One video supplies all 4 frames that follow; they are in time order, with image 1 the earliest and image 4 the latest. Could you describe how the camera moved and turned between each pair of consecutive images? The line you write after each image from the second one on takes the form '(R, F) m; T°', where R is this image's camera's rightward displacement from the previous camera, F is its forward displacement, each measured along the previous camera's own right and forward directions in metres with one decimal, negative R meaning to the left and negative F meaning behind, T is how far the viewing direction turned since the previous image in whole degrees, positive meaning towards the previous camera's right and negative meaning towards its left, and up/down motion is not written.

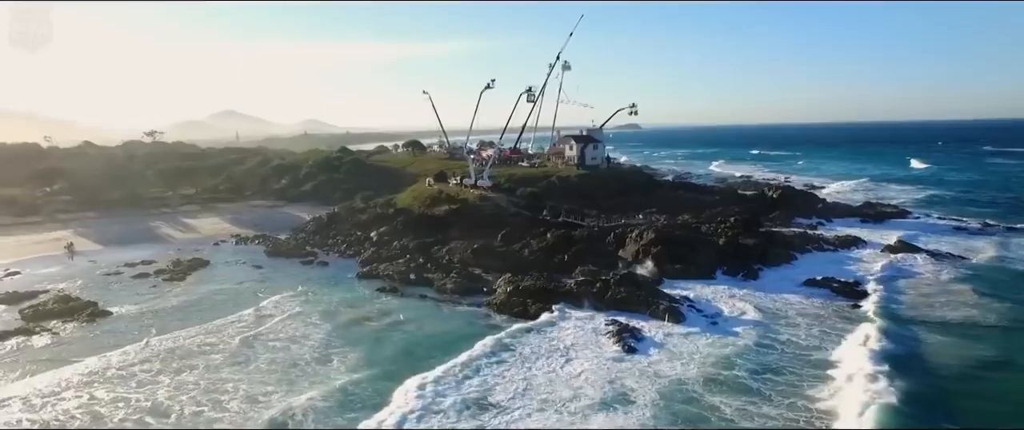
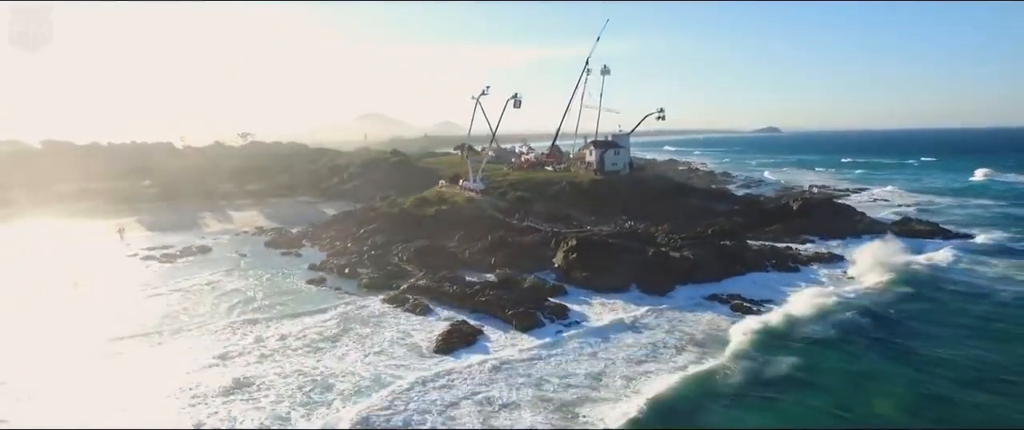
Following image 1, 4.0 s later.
(+11.2, +0.1) m; -13°
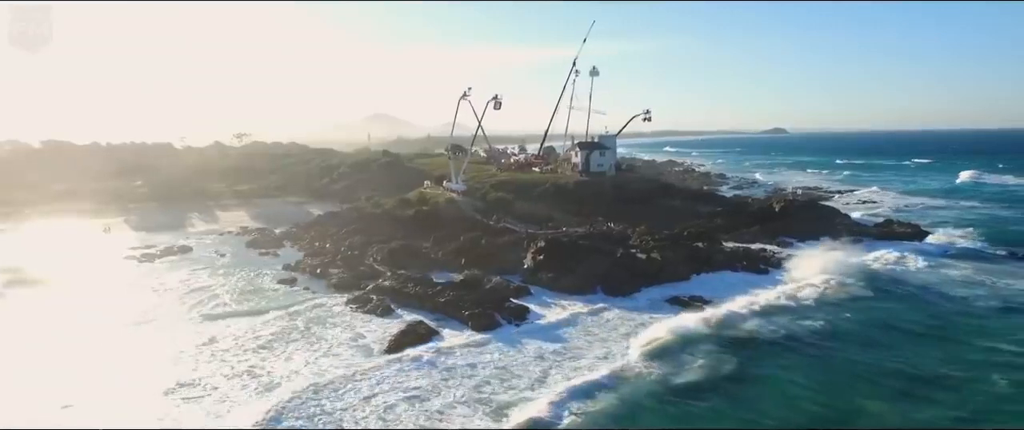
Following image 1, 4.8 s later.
(+2.1, -0.1) m; -1°
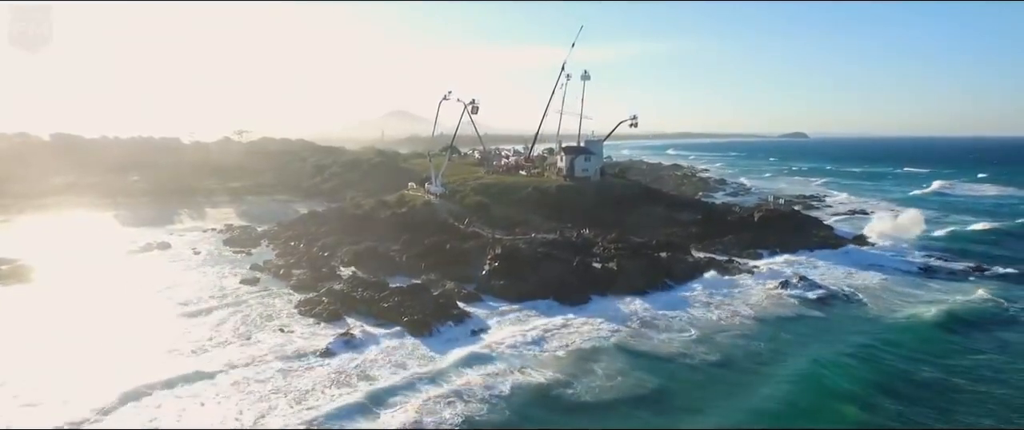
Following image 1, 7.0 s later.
(+3.1, -0.2) m; -2°
